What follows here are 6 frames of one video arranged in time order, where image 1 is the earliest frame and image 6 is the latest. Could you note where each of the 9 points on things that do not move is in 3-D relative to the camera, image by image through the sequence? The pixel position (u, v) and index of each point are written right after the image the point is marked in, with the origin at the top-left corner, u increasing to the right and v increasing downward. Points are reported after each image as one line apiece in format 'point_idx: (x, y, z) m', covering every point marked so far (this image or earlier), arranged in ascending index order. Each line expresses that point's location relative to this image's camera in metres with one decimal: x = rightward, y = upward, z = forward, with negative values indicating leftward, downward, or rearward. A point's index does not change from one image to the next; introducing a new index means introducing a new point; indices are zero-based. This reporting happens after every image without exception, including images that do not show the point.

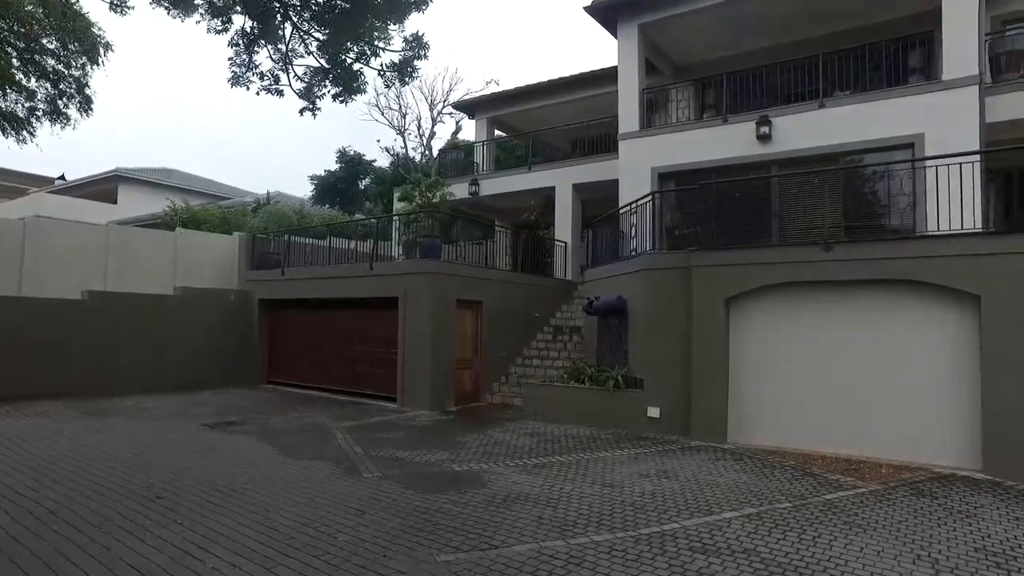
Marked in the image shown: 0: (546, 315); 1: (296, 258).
0: (+0.8, -0.6, +14.6) m
1: (-5.2, +0.7, +14.3) m
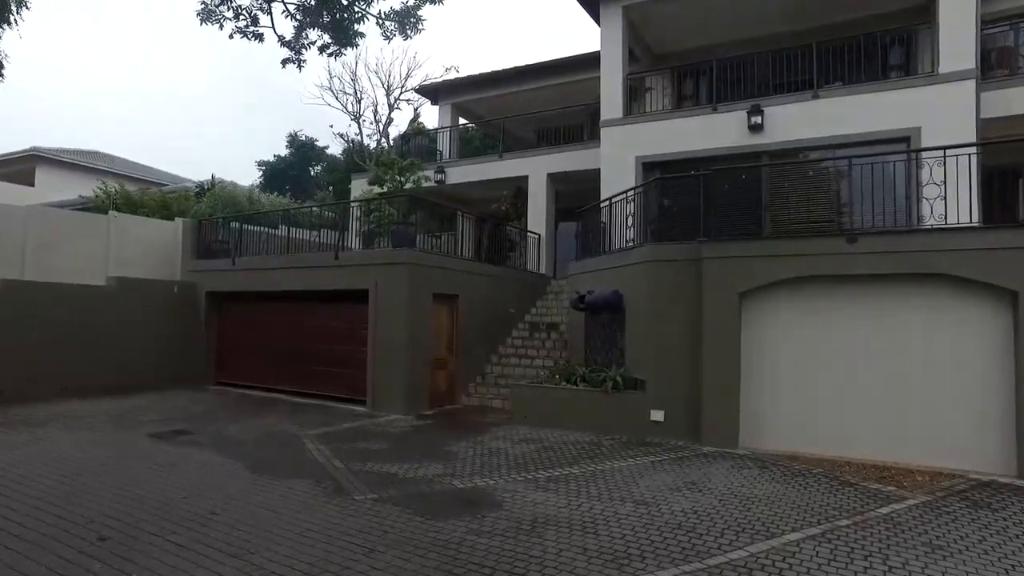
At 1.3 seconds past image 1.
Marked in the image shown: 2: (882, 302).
0: (+0.2, -0.5, +13.8) m
1: (-5.7, +0.9, +12.9) m
2: (+4.1, -0.2, +7.5) m
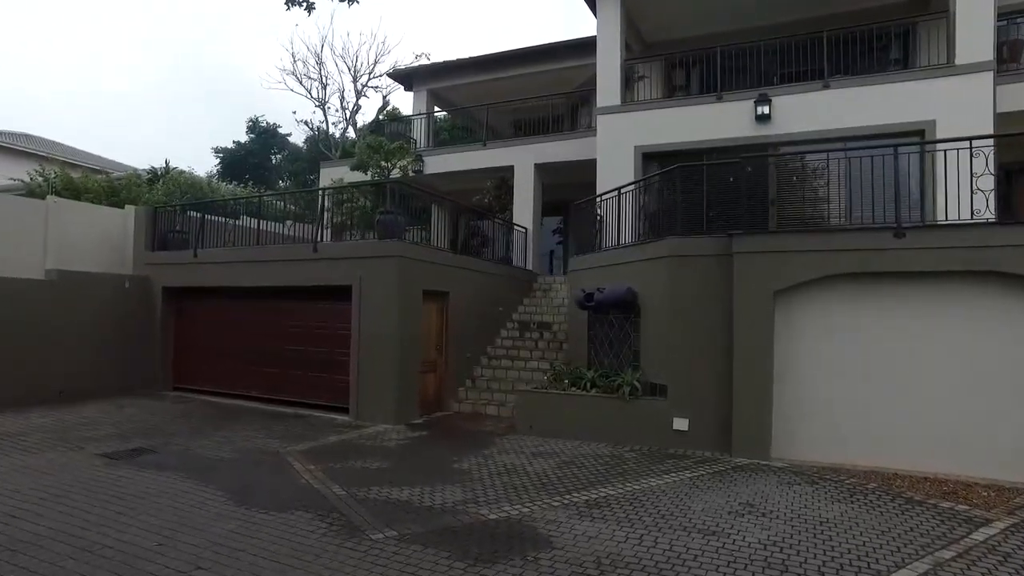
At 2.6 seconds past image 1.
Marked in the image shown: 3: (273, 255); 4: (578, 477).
0: (-0.1, -0.4, +13.0) m
1: (-5.9, +1.0, +11.6) m
2: (+4.3, -0.2, +7.0) m
3: (-4.2, +0.6, +10.6) m
4: (+0.7, -2.0, +6.4) m
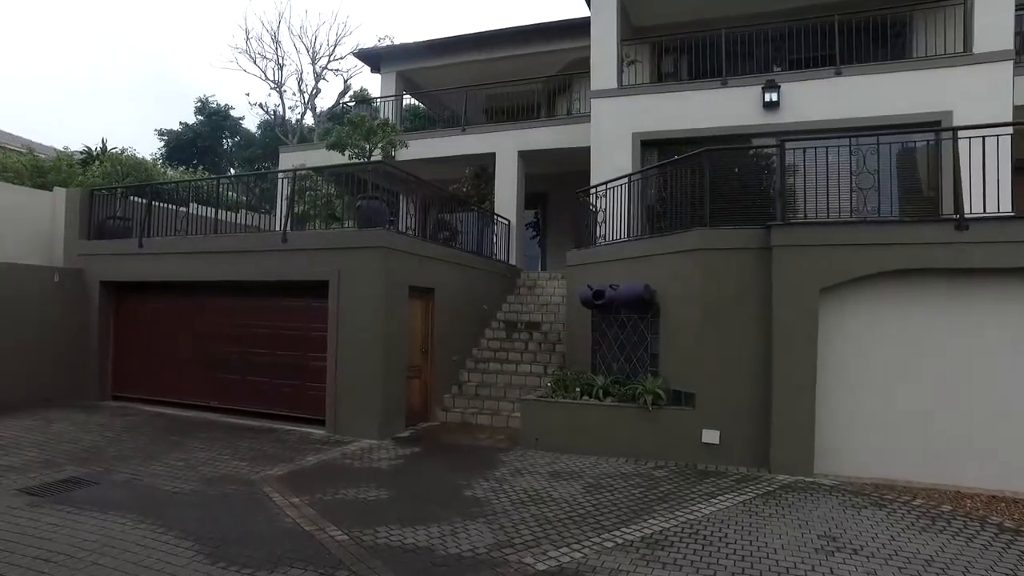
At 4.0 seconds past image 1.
0: (-0.3, -0.4, +12.0) m
1: (-6.0, +1.1, +10.2) m
2: (+4.5, -0.1, +6.4) m
3: (-4.3, +0.6, +9.2) m
4: (+1.0, -2.0, +5.5) m
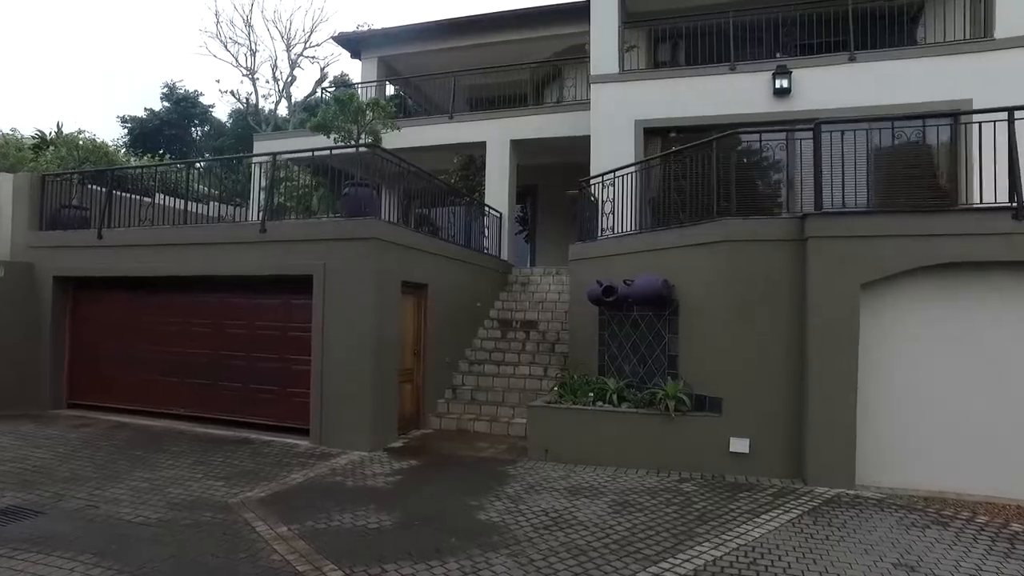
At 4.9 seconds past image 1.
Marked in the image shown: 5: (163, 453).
0: (-0.4, -0.3, +11.3) m
1: (-6.1, +1.1, +9.2) m
2: (+4.6, -0.1, +5.9) m
3: (-4.3, +0.7, +8.3) m
4: (+1.1, -1.9, +4.9) m
5: (-4.0, -1.9, +6.8) m
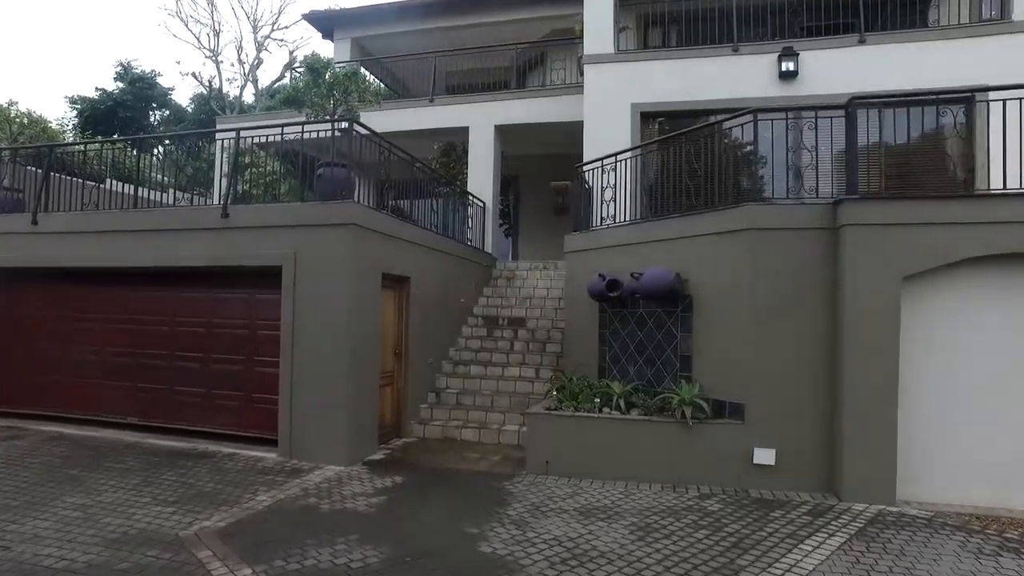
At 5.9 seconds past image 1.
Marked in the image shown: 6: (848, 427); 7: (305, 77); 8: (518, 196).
0: (-0.7, -0.2, +10.5) m
1: (-6.2, +1.2, +8.1) m
2: (+4.7, 0.0, +5.3) m
3: (-4.3, +0.8, +7.4) m
4: (+1.2, -1.9, +4.1) m
5: (-4.0, -1.8, +5.9) m
6: (+3.0, -1.3, +5.4) m
7: (-3.3, +3.4, +9.6) m
8: (+0.2, +2.2, +14.0) m
